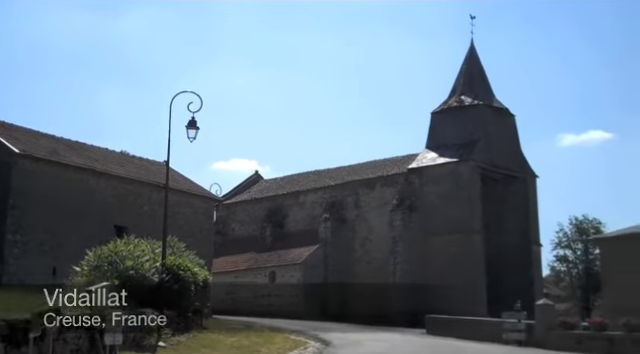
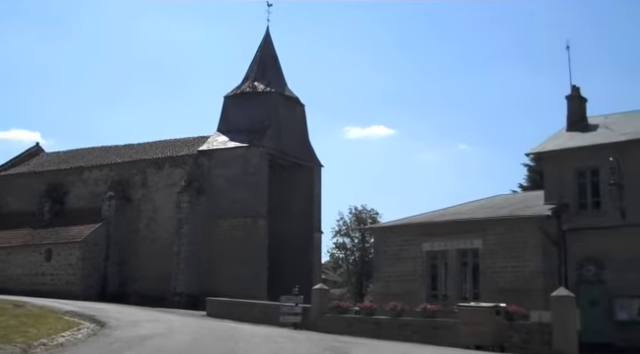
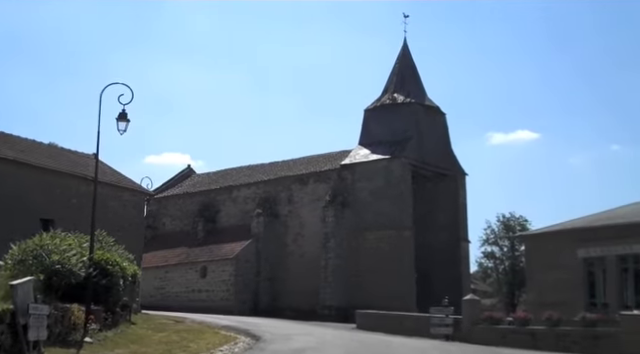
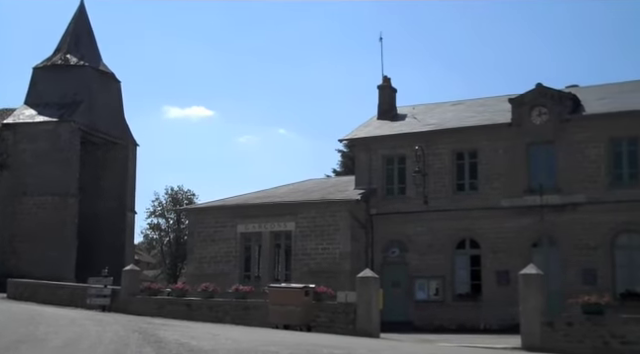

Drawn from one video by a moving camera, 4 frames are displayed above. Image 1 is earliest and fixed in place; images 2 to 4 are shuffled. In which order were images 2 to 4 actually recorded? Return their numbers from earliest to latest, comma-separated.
3, 2, 4
